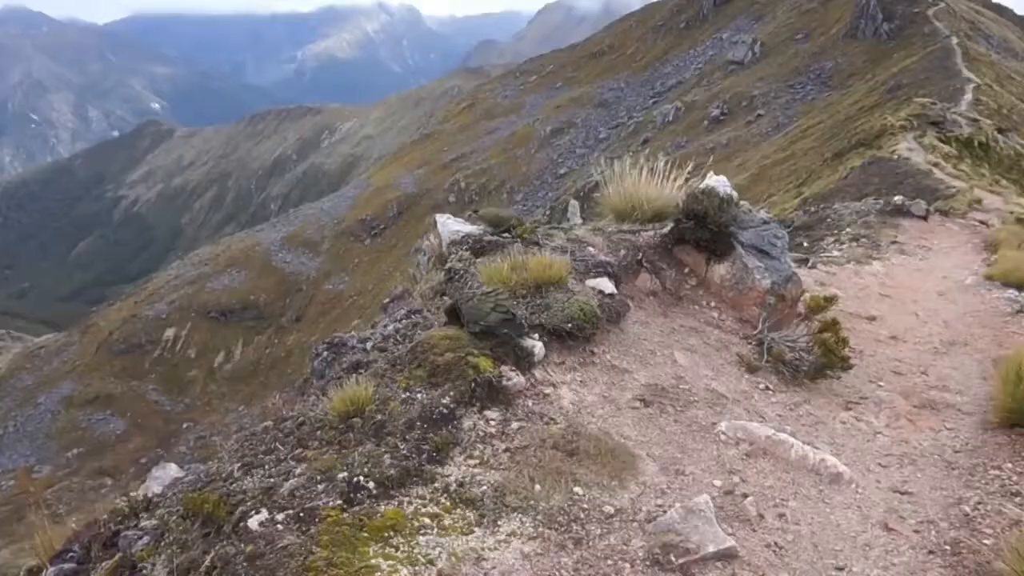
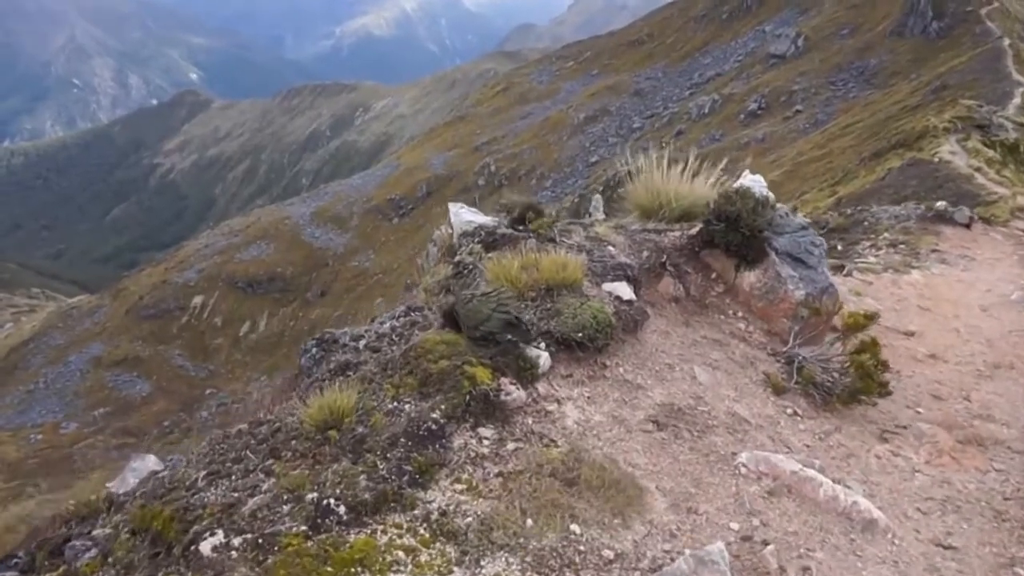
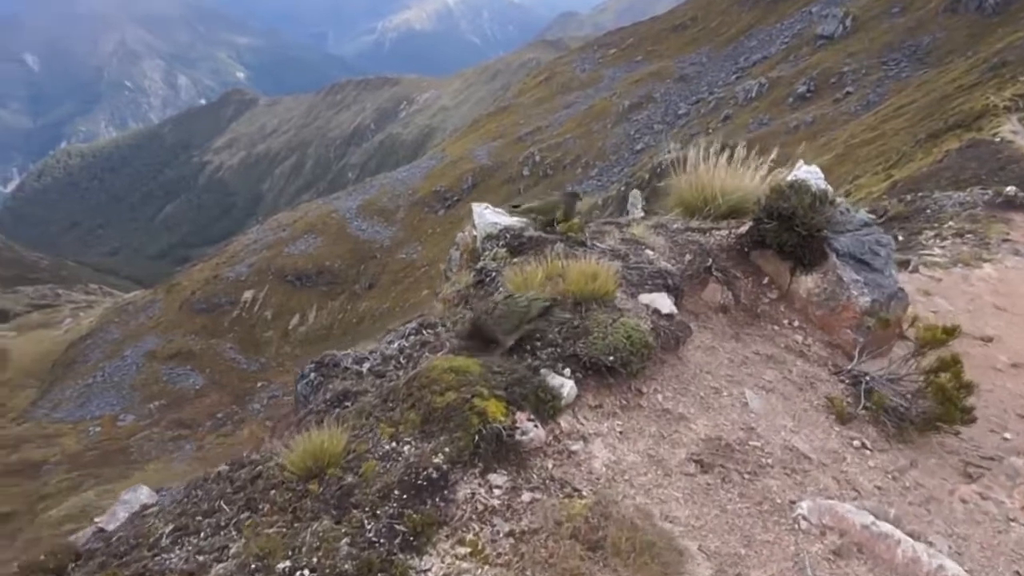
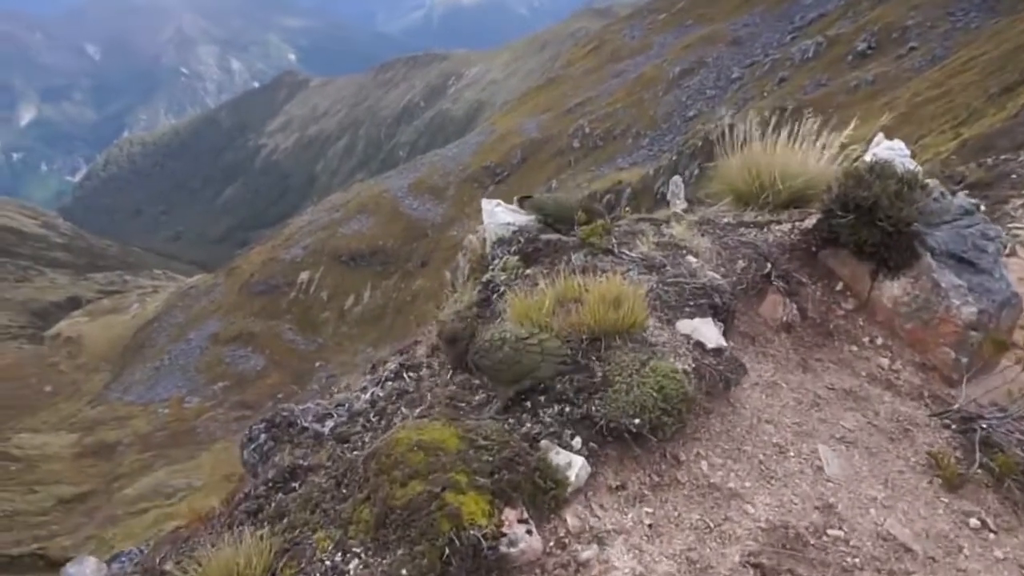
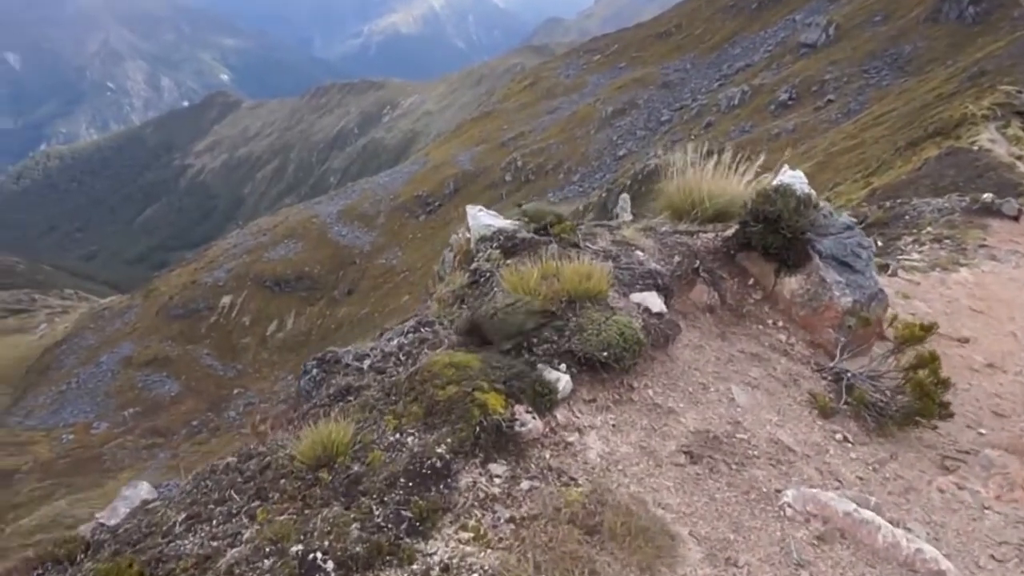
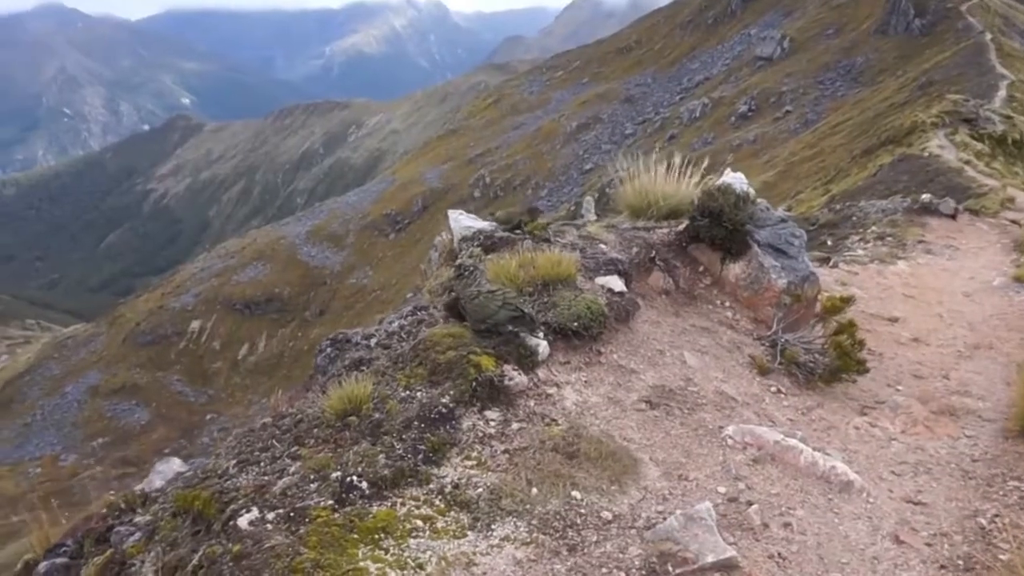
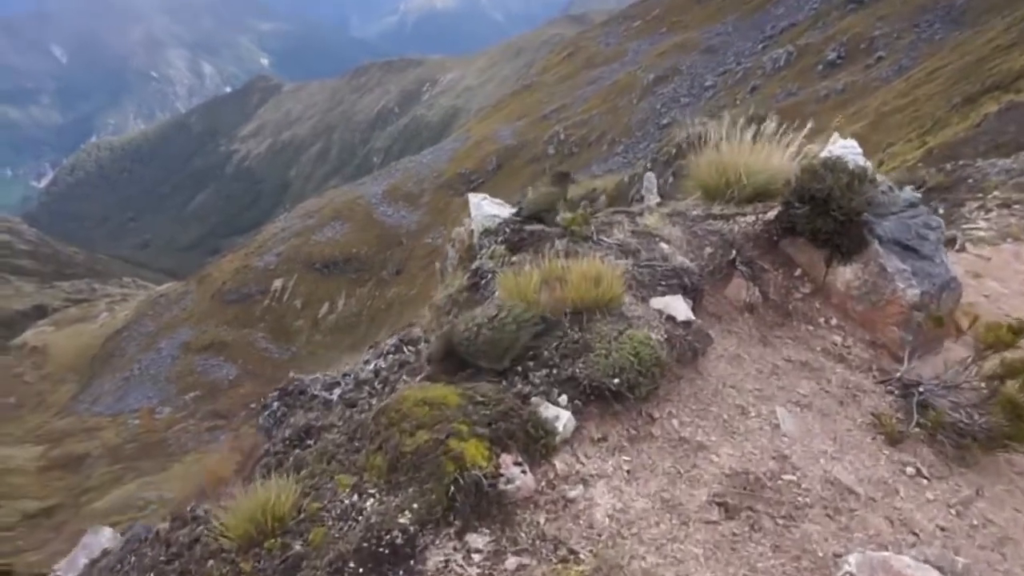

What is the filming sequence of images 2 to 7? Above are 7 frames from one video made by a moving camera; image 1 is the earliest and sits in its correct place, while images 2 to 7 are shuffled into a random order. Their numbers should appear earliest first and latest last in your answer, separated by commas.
6, 2, 5, 3, 7, 4
